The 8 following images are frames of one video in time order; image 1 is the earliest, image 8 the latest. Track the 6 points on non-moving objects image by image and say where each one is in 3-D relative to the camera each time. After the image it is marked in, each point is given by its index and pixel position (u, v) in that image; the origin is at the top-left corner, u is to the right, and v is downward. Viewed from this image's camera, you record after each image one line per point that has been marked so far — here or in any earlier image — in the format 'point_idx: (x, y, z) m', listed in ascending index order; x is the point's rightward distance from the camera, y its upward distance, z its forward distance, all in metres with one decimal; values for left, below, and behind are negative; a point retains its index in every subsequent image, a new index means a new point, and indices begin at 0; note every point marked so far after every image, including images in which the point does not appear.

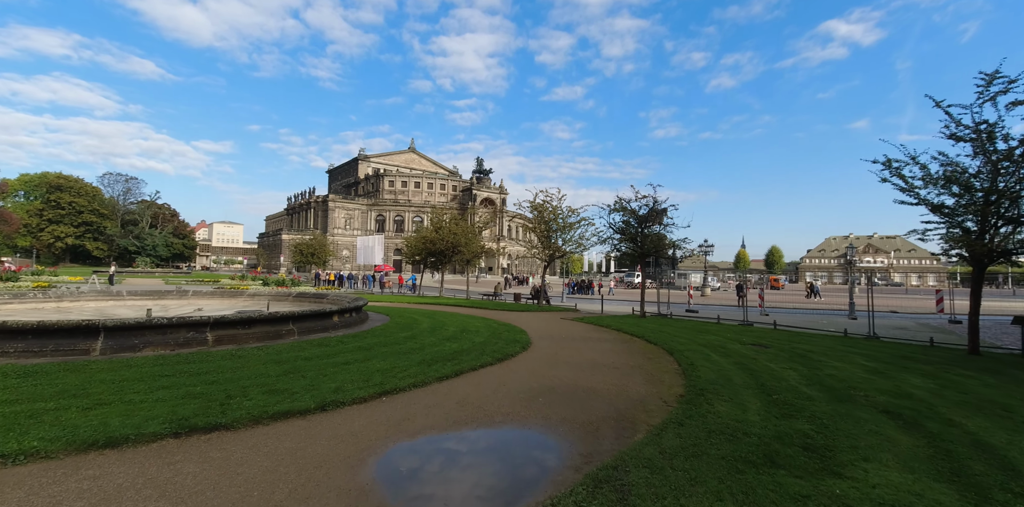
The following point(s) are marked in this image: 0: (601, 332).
0: (+2.8, -2.5, +15.0) m
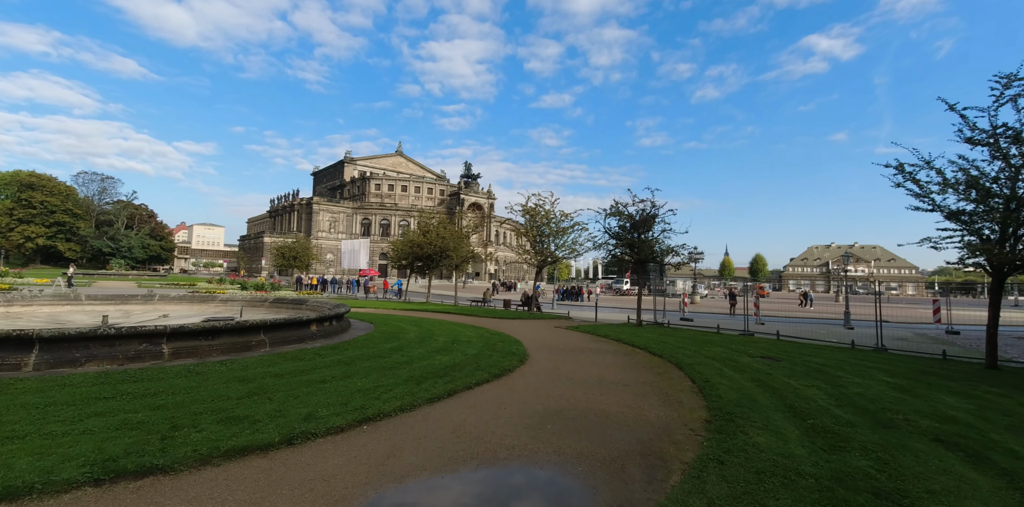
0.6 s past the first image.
0: (+2.6, -2.7, +14.1) m
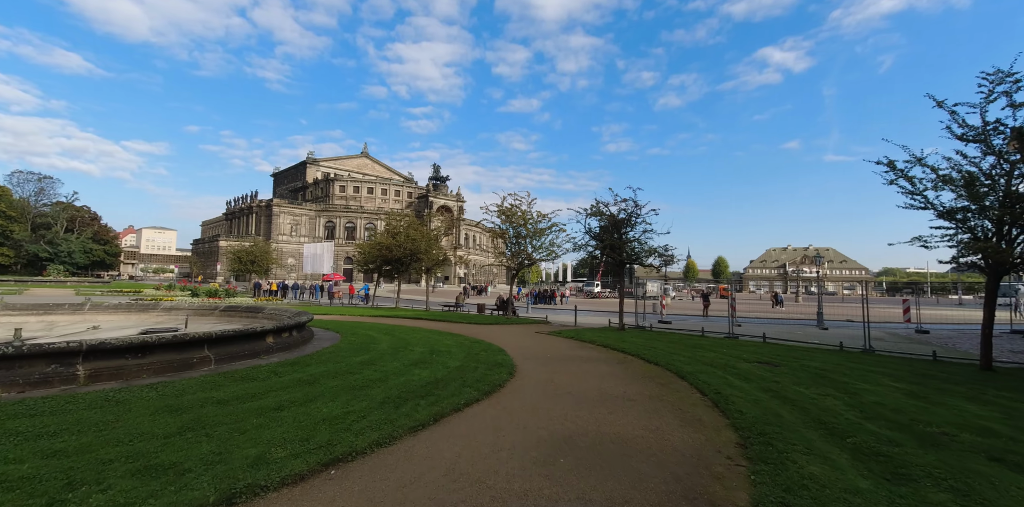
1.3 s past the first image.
0: (+2.1, -2.7, +13.2) m
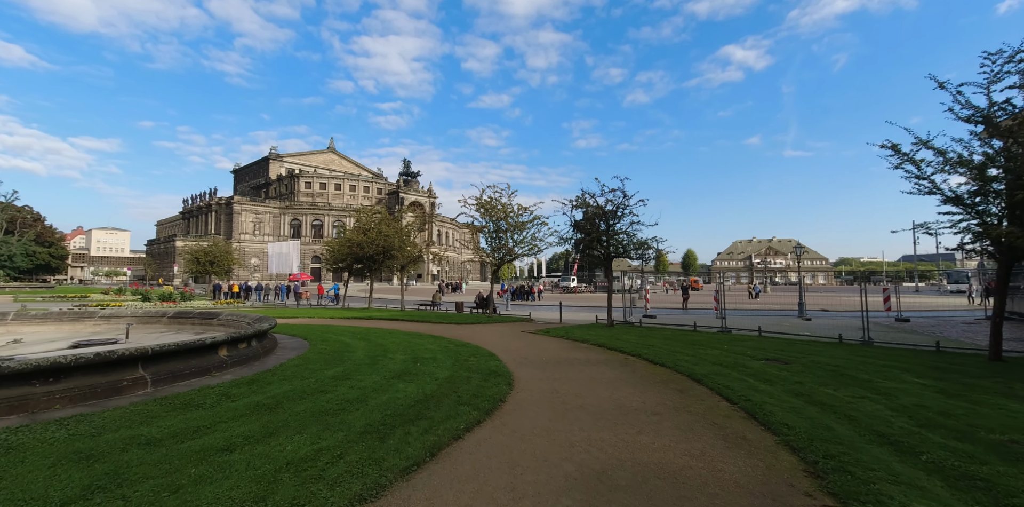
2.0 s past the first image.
0: (+1.9, -2.5, +12.1) m
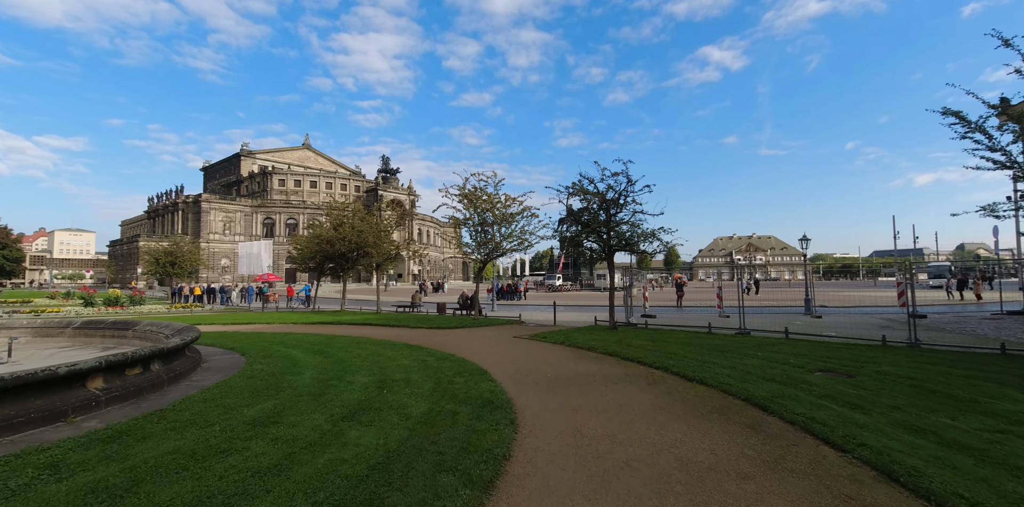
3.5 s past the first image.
0: (+1.8, -2.3, +9.8) m
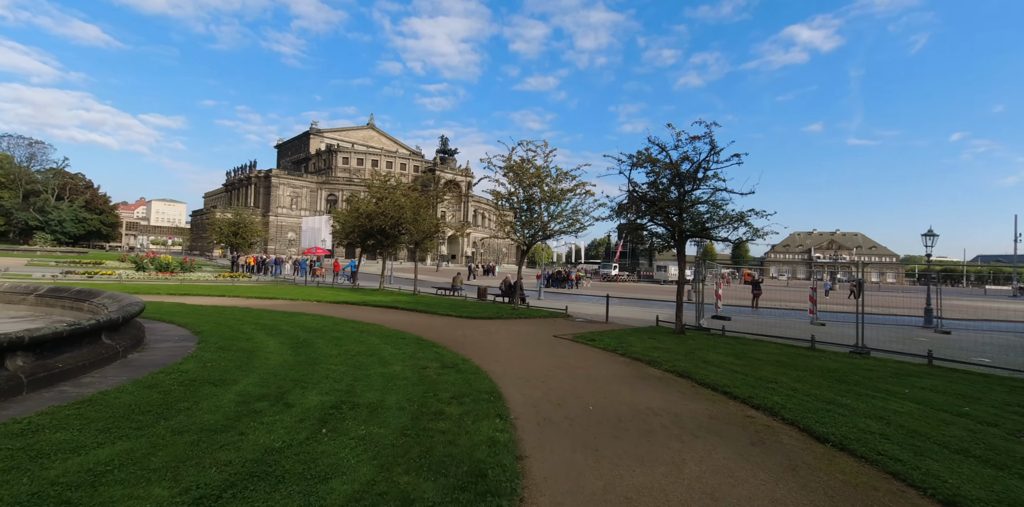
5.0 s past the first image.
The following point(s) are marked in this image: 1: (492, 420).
0: (+2.2, -2.0, +6.9) m
1: (-0.2, -1.7, +4.9) m
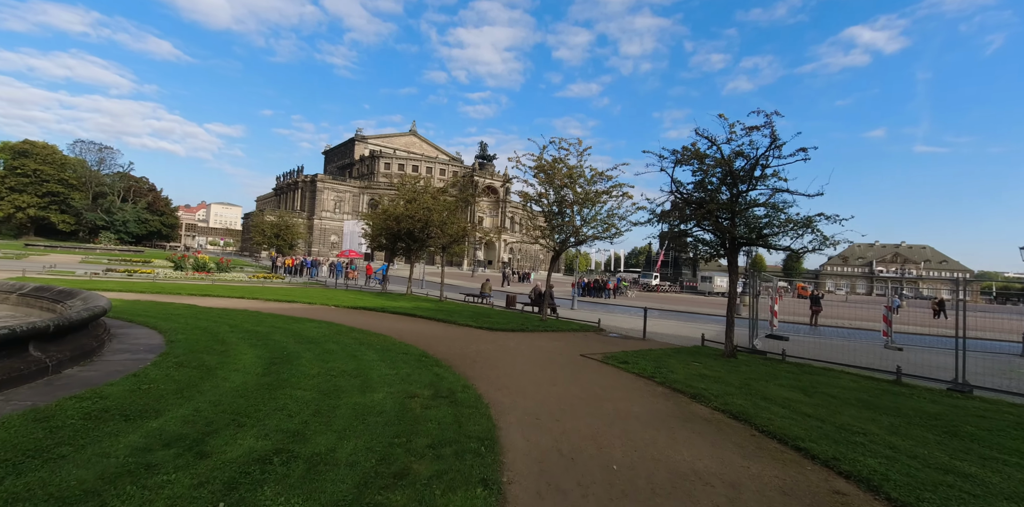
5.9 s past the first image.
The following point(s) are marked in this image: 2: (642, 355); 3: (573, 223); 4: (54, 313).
0: (+2.3, -2.1, +5.3) m
1: (-0.3, -1.8, +3.5) m
2: (+2.9, -2.3, +10.7) m
3: (+2.2, +1.1, +16.4) m
4: (-7.5, -1.0, +7.7) m
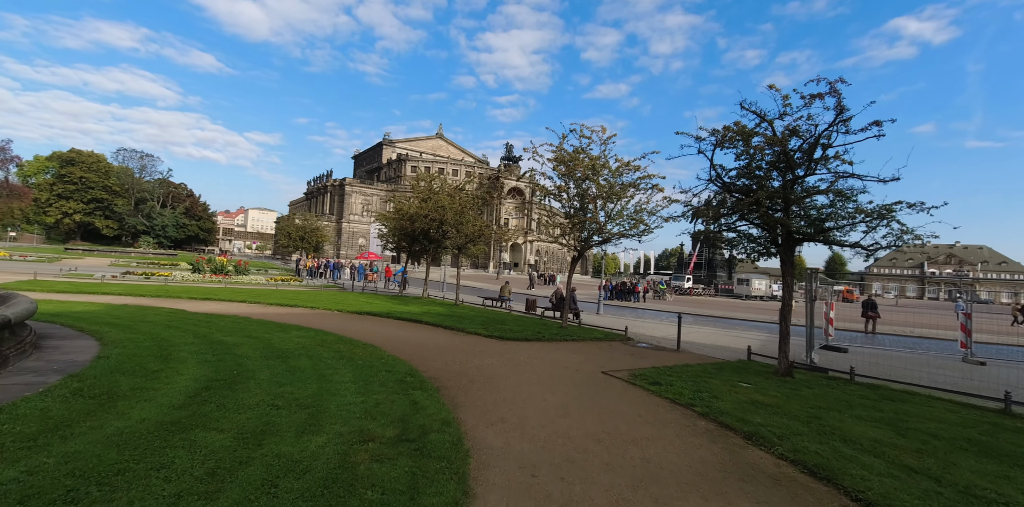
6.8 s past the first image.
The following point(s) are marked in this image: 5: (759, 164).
0: (+2.1, -2.0, +3.5) m
1: (-0.6, -1.7, +2.0) m
2: (+3.1, -2.3, +9.0) m
3: (+2.8, +1.1, +14.7) m
4: (-7.5, -0.9, +6.6) m
5: (+5.5, +1.9, +10.3) m
